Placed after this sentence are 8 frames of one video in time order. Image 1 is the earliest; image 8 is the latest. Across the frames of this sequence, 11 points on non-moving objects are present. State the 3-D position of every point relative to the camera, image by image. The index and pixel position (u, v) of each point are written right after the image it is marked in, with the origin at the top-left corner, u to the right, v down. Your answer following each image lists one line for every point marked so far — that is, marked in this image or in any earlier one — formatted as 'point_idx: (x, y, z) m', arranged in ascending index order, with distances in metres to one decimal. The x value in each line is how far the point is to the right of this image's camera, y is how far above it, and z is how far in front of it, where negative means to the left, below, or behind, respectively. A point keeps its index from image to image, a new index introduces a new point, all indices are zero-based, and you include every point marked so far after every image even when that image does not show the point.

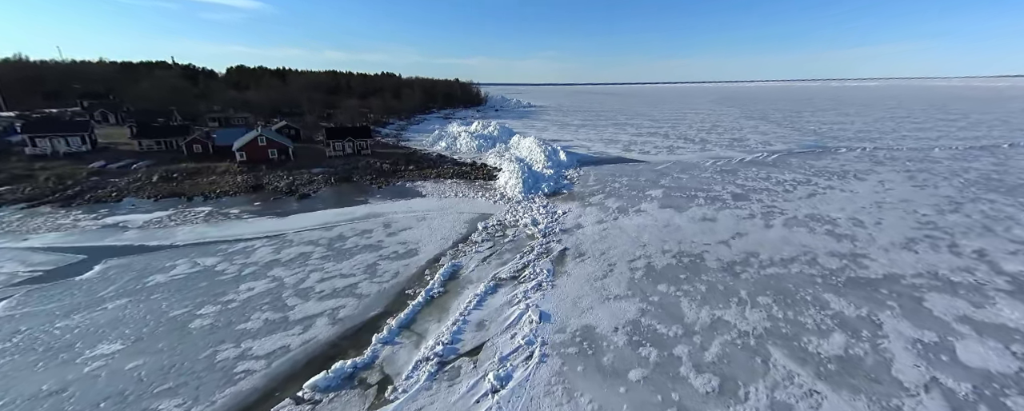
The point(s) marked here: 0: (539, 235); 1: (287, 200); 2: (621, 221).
0: (+0.8, -0.9, +10.6) m
1: (-8.2, +0.2, +13.2) m
2: (+3.5, -0.5, +11.7) m
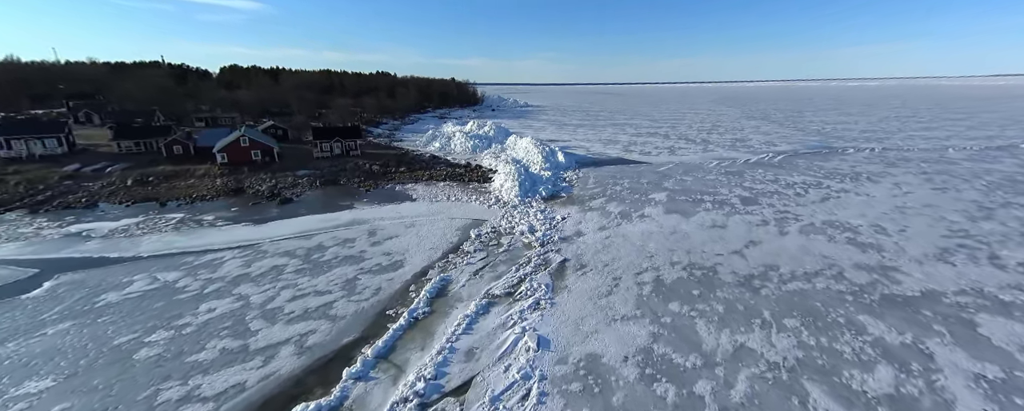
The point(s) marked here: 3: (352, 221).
0: (+0.6, -1.0, +9.8) m
1: (-8.3, 0.0, +12.3) m
2: (+3.4, -0.7, +10.8) m
3: (-4.8, -0.5, +10.9) m
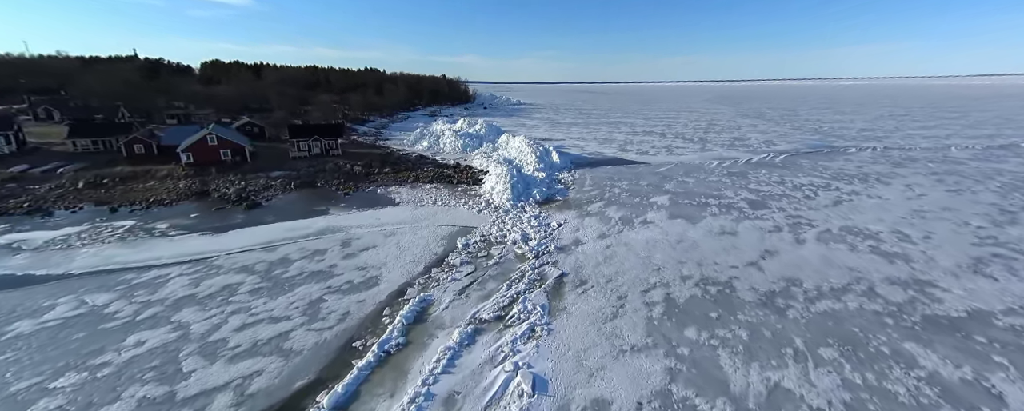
0: (+0.4, -1.2, +8.8) m
1: (-8.6, -0.2, +11.2) m
2: (+3.1, -0.8, +9.9) m
3: (-5.0, -0.7, +9.8) m
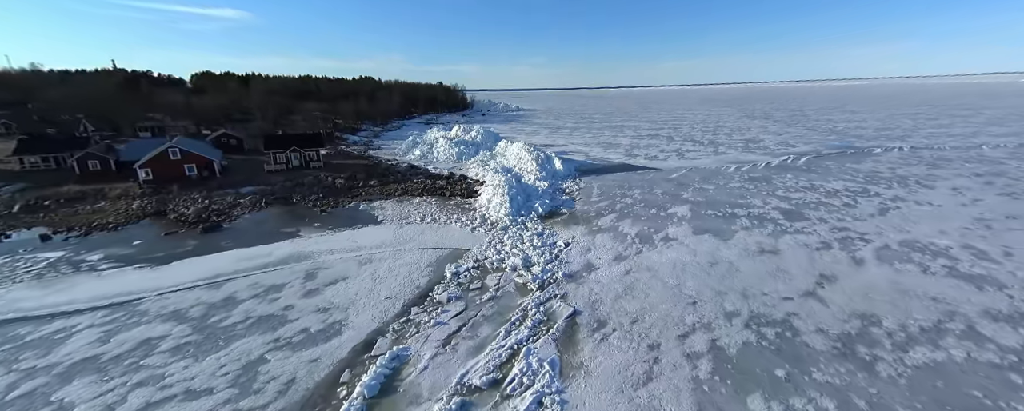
0: (+0.4, -1.6, +7.2) m
1: (-8.6, -0.8, +9.6) m
2: (+3.1, -1.2, +8.3) m
3: (-5.1, -1.2, +8.2) m
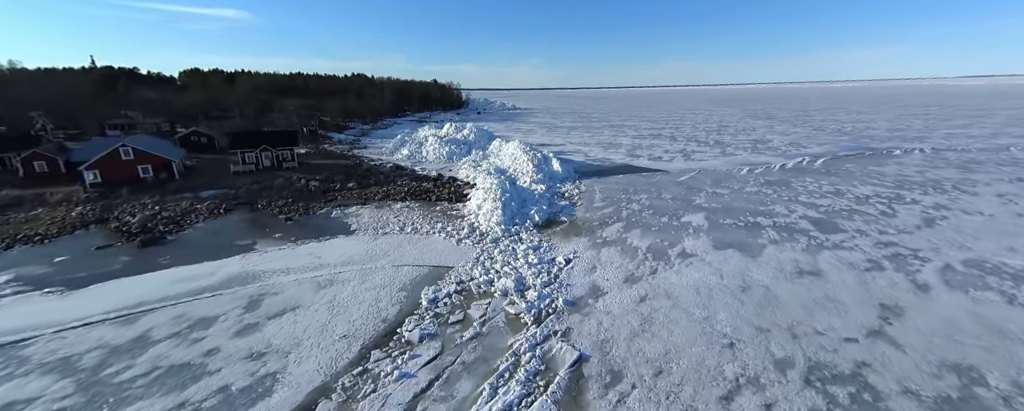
0: (+0.2, -1.8, +5.8) m
1: (-8.8, -1.0, +8.2) m
2: (+2.9, -1.4, +7.0) m
3: (-5.2, -1.4, +6.8) m
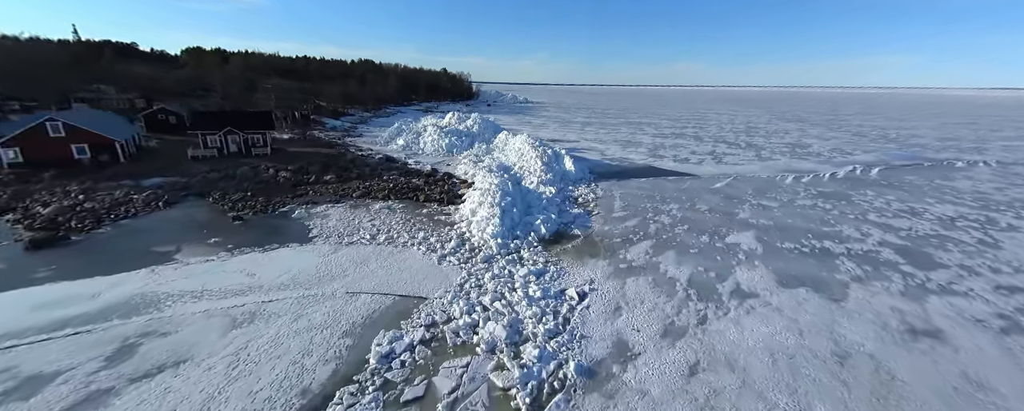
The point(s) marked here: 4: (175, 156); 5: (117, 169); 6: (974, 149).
0: (+0.1, -2.0, +3.8) m
1: (-8.8, -0.8, +6.3) m
2: (+2.8, -1.7, +4.9) m
3: (-5.3, -1.4, +4.9) m
4: (-10.9, +1.7, +11.9) m
5: (-11.1, +1.1, +10.3) m
6: (+25.3, +3.1, +19.9) m
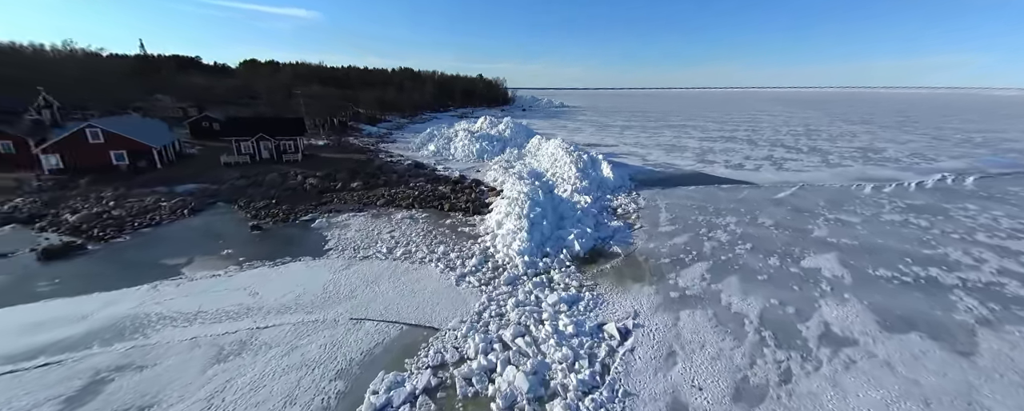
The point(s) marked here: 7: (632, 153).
0: (+0.3, -2.2, +2.9) m
1: (-8.4, -1.0, +6.3) m
2: (+3.1, -2.0, +3.7) m
3: (-5.0, -1.5, +4.5) m
4: (-9.9, +1.5, +12.0) m
5: (-10.2, +0.9, +10.4) m
6: (+26.9, +2.4, +16.6) m
7: (+5.5, +2.4, +16.5) m
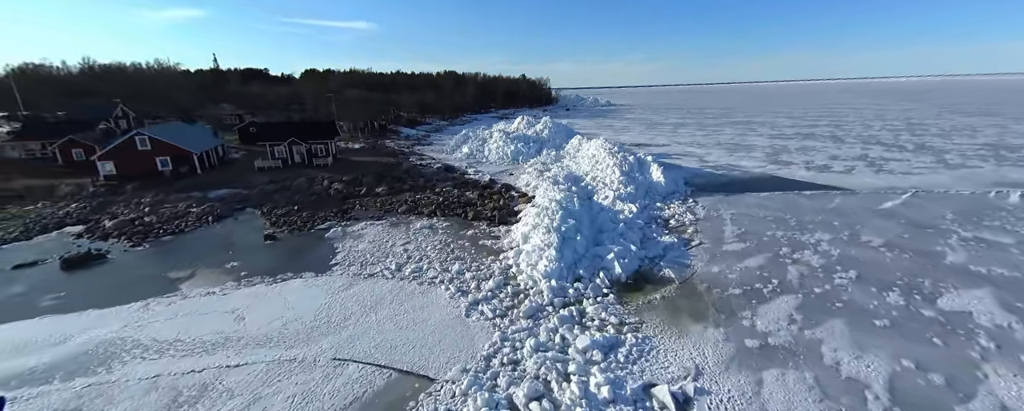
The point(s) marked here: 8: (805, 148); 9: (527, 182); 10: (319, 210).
0: (+0.2, -2.4, +1.7) m
1: (-8.0, -1.1, +6.2) m
2: (+3.1, -2.2, +2.2) m
3: (-4.9, -1.7, +4.0) m
4: (-8.7, +1.3, +12.1) m
5: (-9.2, +0.7, +10.5) m
6: (+28.4, +2.0, +12.0) m
7: (+7.1, +2.1, +14.6) m
8: (+11.6, +2.2, +14.4) m
9: (+0.5, +0.7, +10.9) m
10: (-4.8, -0.1, +9.1) m
